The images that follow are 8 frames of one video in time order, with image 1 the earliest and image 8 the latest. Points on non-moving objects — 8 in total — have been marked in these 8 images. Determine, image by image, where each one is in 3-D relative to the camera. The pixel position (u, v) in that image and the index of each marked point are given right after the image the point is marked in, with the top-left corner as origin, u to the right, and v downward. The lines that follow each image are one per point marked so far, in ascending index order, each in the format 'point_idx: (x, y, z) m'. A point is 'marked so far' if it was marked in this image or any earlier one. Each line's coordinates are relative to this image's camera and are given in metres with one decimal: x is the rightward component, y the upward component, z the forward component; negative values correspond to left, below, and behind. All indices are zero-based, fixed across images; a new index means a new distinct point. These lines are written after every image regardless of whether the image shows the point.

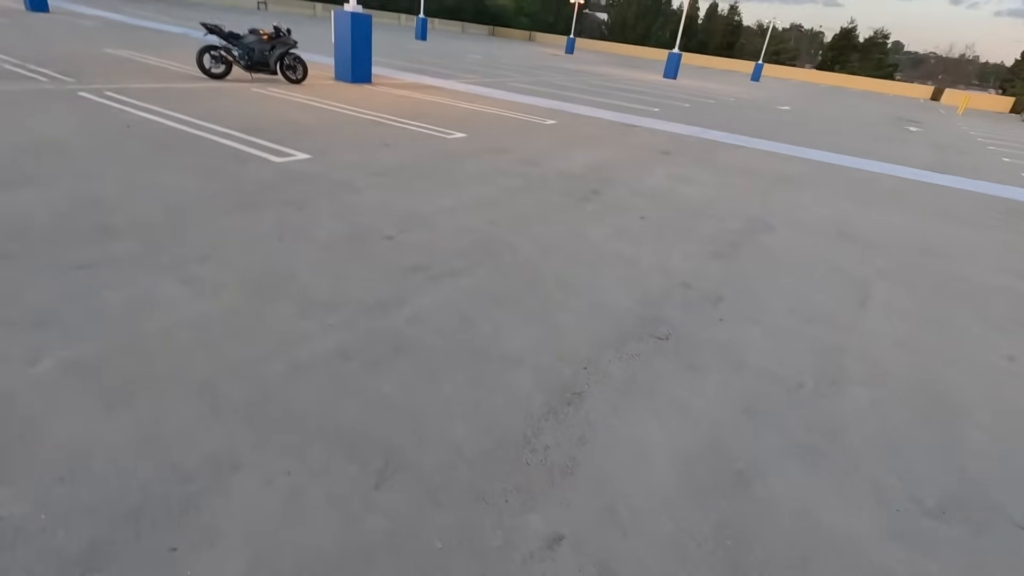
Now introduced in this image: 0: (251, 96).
0: (-4.1, +3.1, +9.0) m
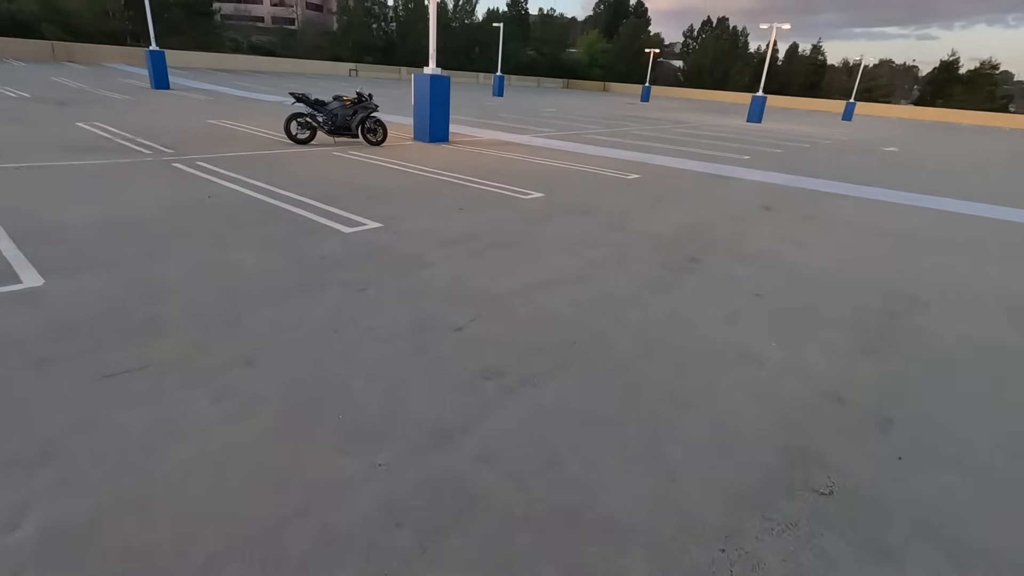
0: (-2.9, +2.1, +9.1) m
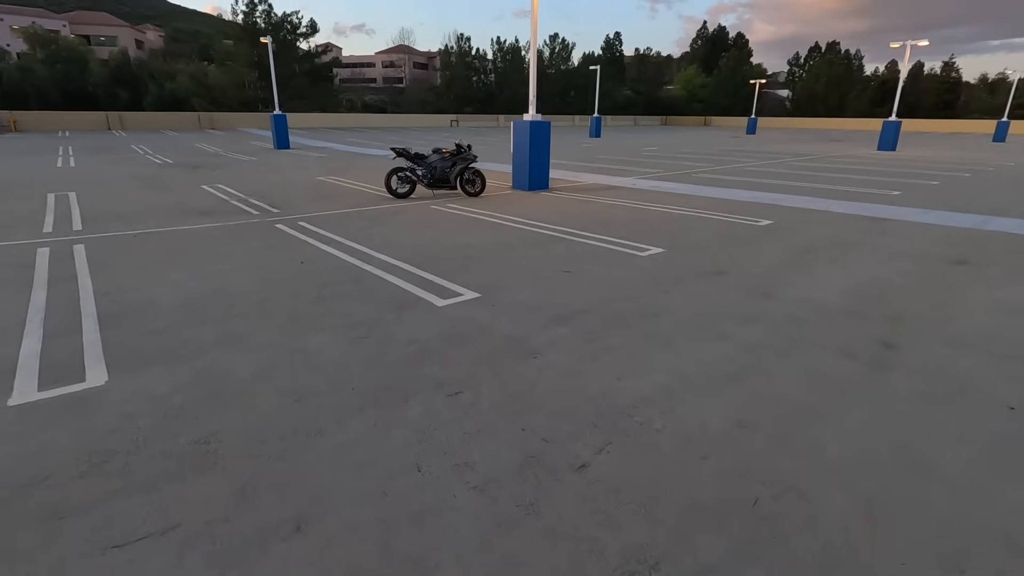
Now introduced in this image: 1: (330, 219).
0: (-1.3, +1.1, +8.7) m
1: (-2.7, +1.0, +8.4) m
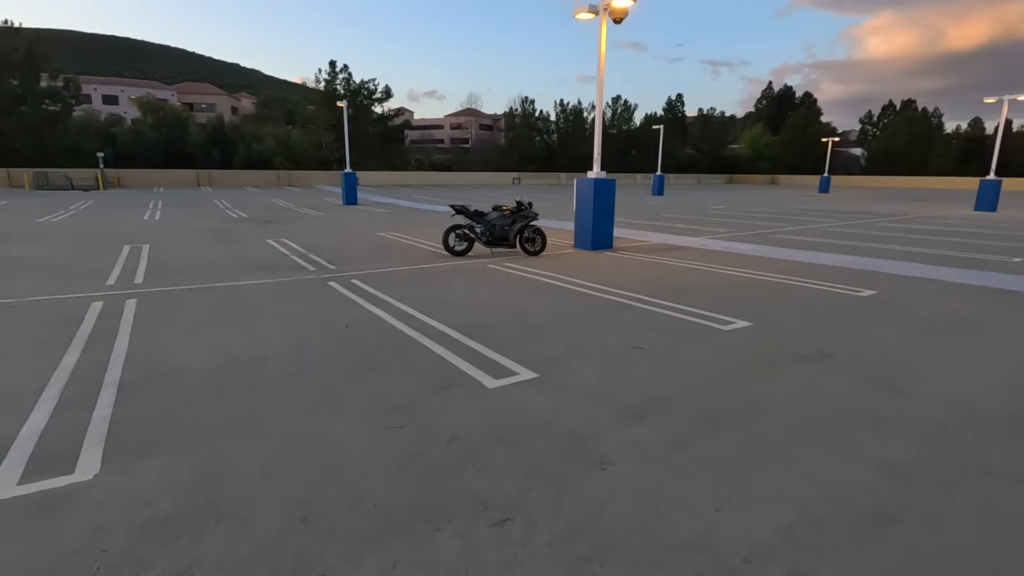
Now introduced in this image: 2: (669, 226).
0: (-0.4, +0.2, +8.3) m
1: (-1.8, +0.1, +8.1) m
2: (+4.1, +1.6, +14.6) m
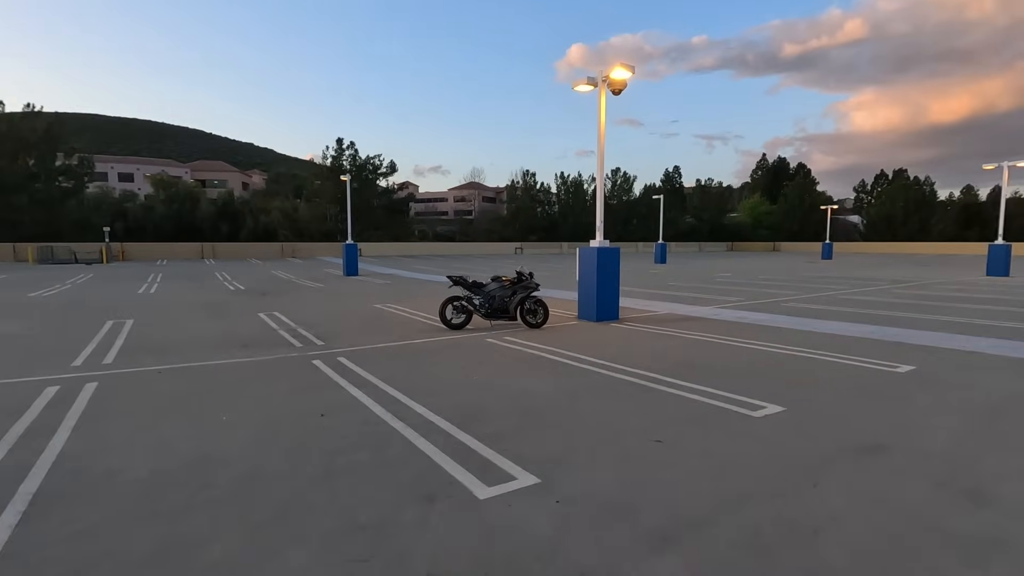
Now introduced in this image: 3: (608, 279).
0: (-0.4, -0.8, +7.7) m
1: (-1.8, -0.9, +7.6) m
2: (+4.1, -0.2, +14.1) m
3: (+1.7, +0.2, +9.9) m
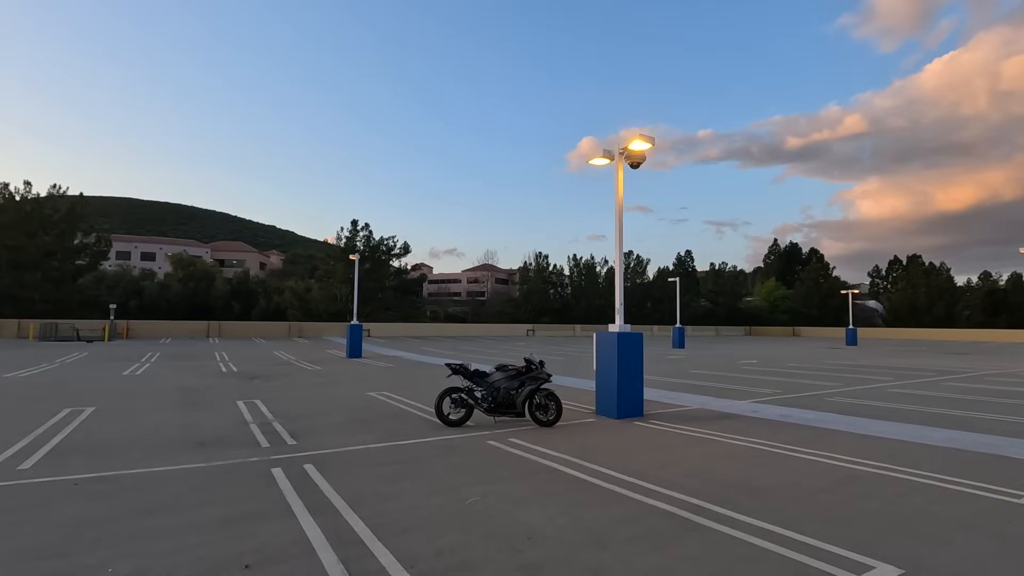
0: (-0.3, -1.9, +6.4) m
1: (-1.8, -1.9, +6.2) m
2: (+4.3, -2.2, +12.7) m
3: (+1.8, -1.2, +8.6) m
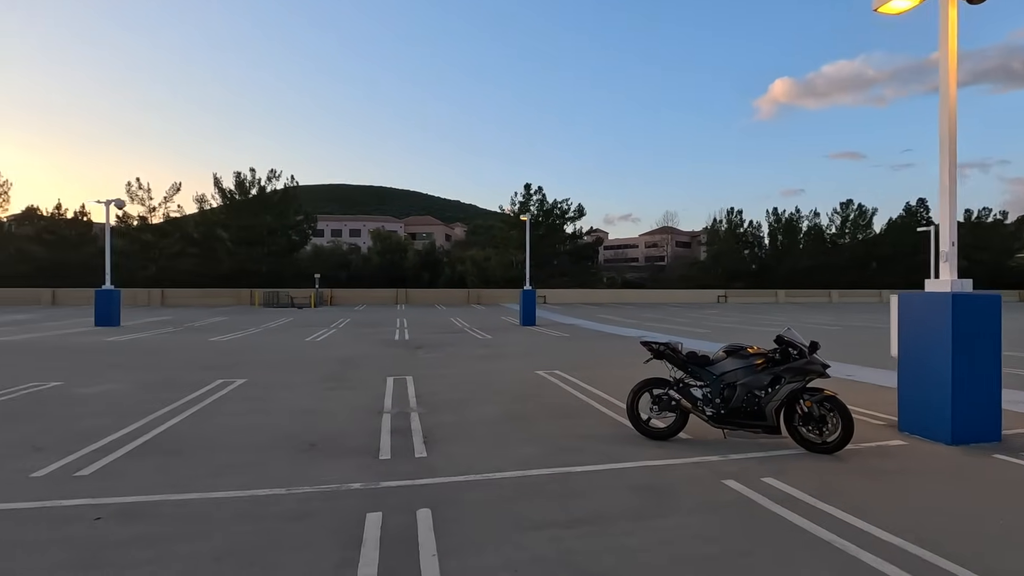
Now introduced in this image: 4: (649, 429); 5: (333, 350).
0: (+1.3, -1.4, +3.4) m
1: (-0.1, -1.4, +3.7) m
2: (+7.6, -1.3, +8.0) m
3: (+4.0, -0.6, +4.9) m
4: (+1.3, -1.3, +5.2) m
5: (-4.7, -1.6, +14.9) m
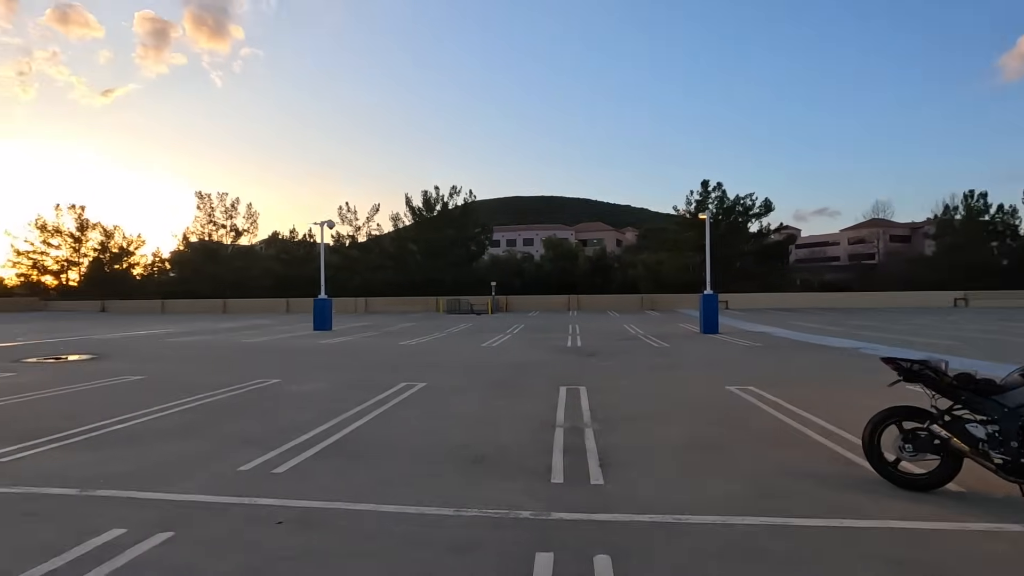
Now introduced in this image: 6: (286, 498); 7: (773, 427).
0: (+2.2, -1.4, +2.2) m
1: (+0.9, -1.4, +2.9) m
2: (+9.6, -1.2, +4.7) m
3: (+5.2, -0.5, +2.8) m
4: (+2.7, -1.3, +3.9) m
5: (-0.1, -1.8, +15.0) m
6: (-1.9, -1.5, +4.6) m
7: (+2.8, -1.5, +5.9) m
